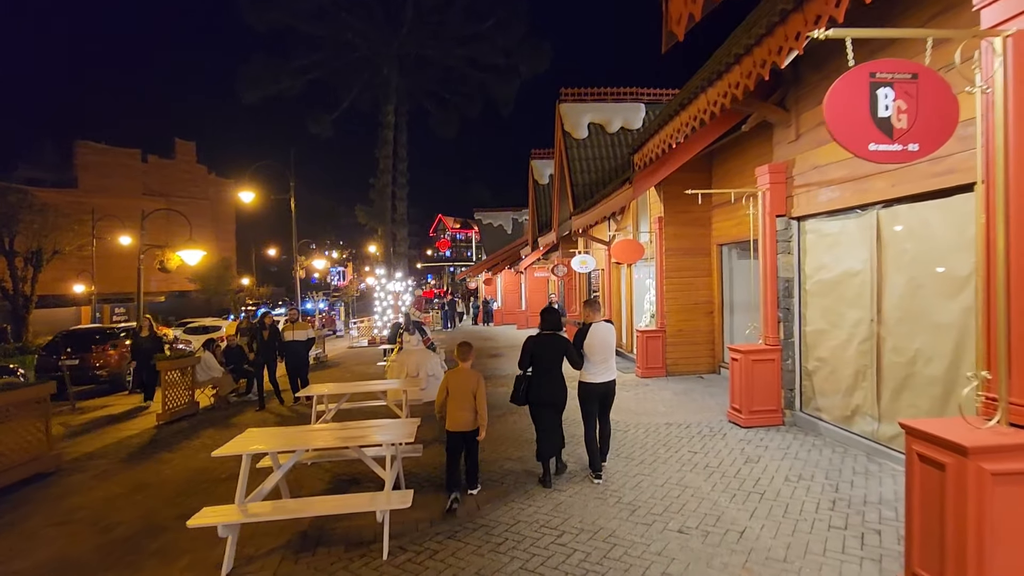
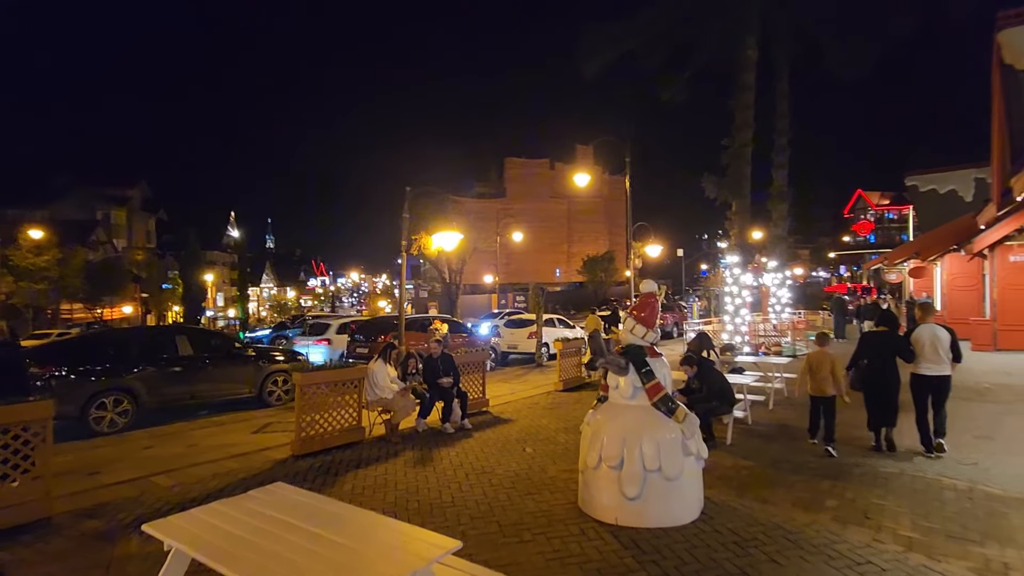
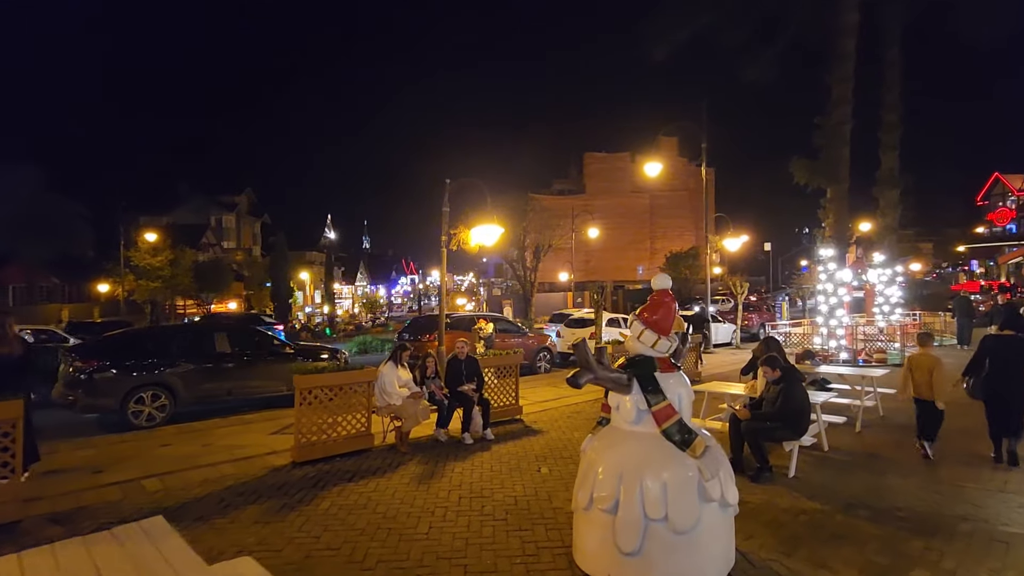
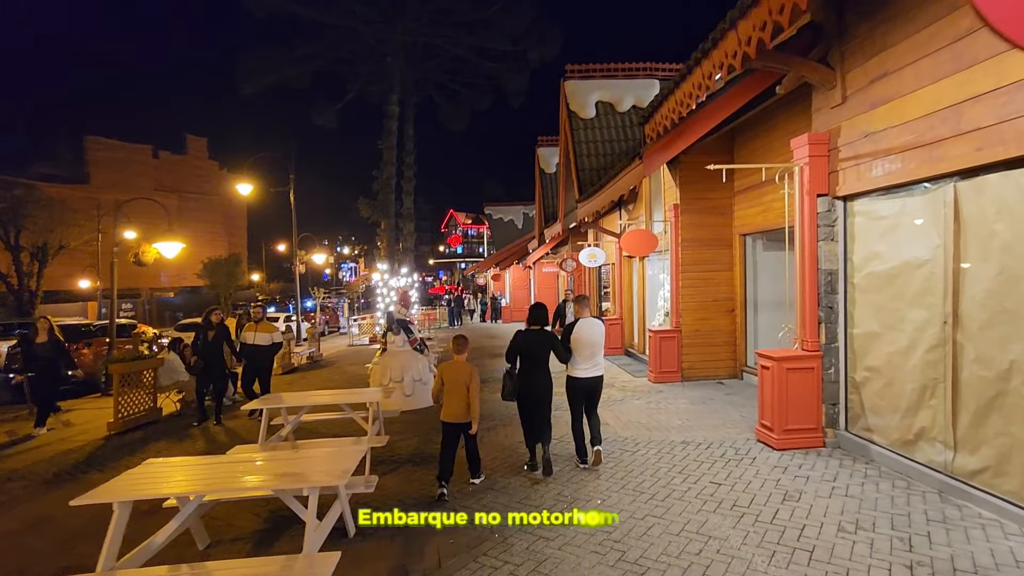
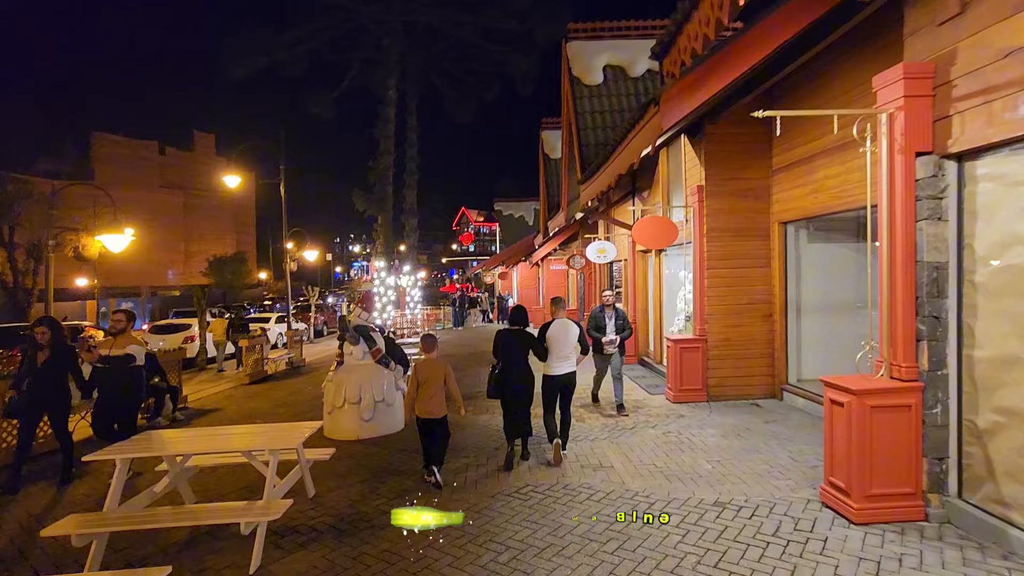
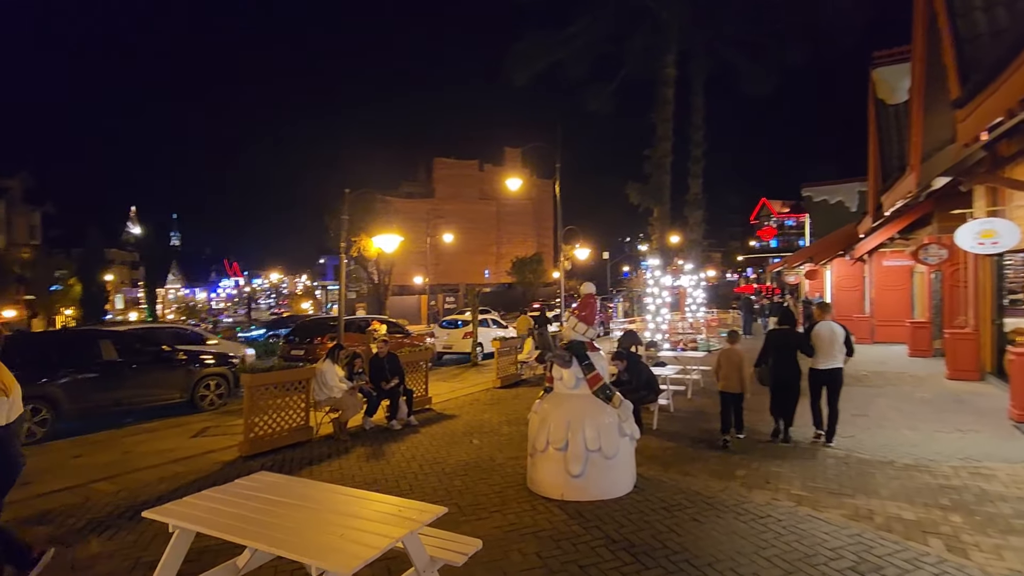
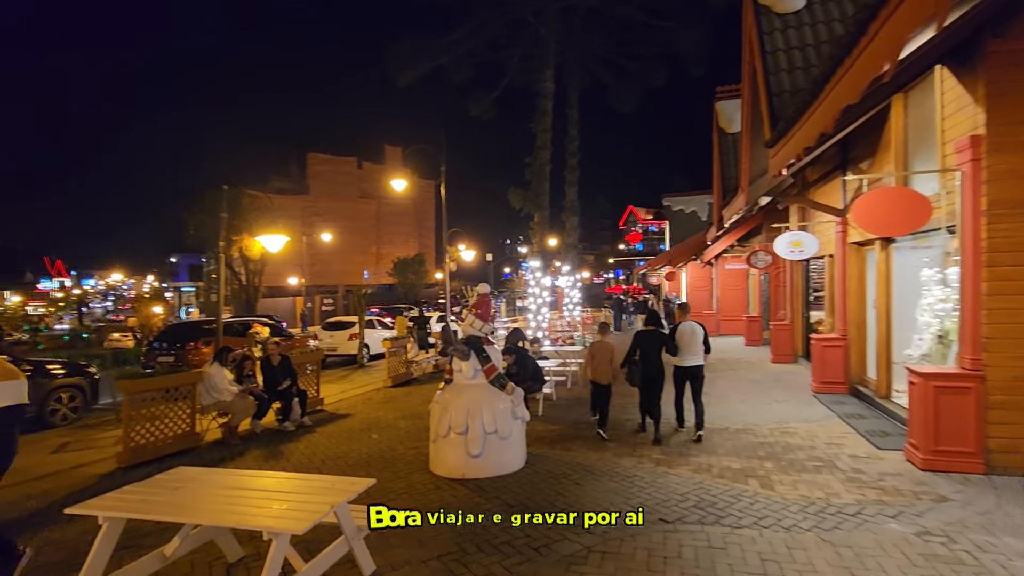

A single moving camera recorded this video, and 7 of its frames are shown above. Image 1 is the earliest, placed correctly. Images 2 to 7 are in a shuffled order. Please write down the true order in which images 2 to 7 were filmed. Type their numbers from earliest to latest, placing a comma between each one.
4, 5, 7, 6, 2, 3
